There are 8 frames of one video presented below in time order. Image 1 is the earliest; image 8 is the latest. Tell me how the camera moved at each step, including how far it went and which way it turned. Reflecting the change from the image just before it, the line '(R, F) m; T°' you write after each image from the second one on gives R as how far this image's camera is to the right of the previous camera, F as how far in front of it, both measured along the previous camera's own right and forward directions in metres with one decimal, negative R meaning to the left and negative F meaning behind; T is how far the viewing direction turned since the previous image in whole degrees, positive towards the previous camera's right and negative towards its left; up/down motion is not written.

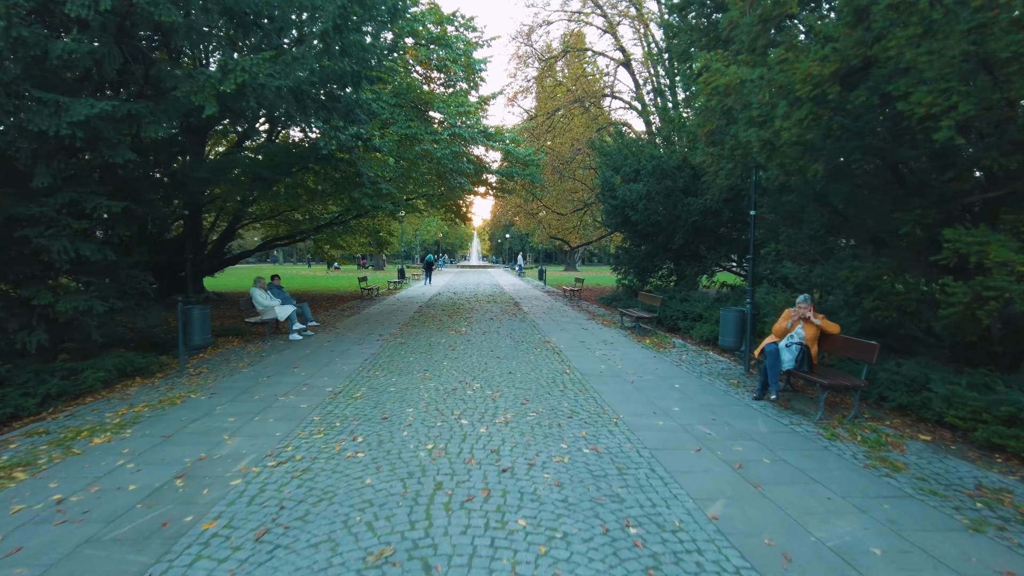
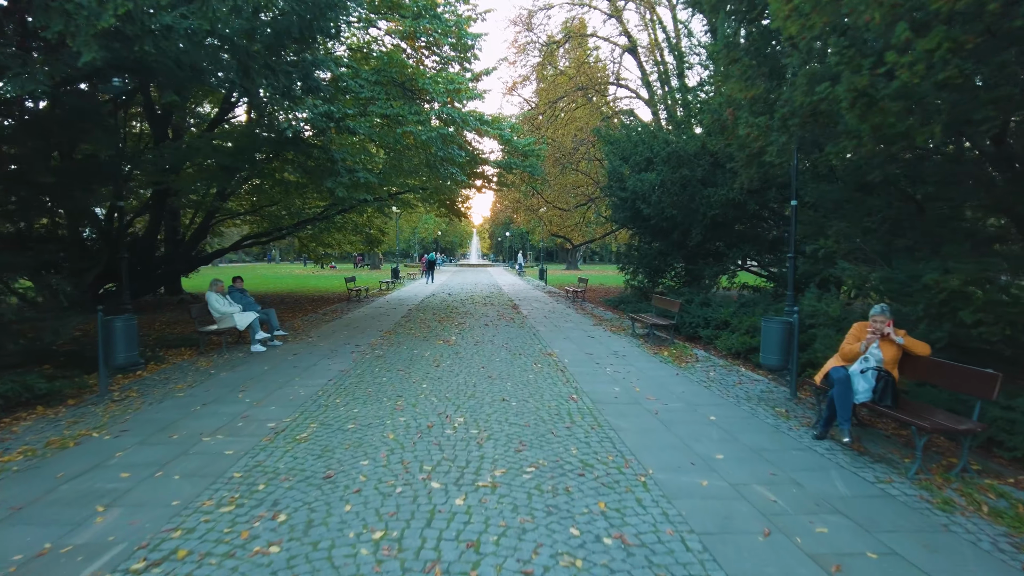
(+0.1, +1.5) m; 0°
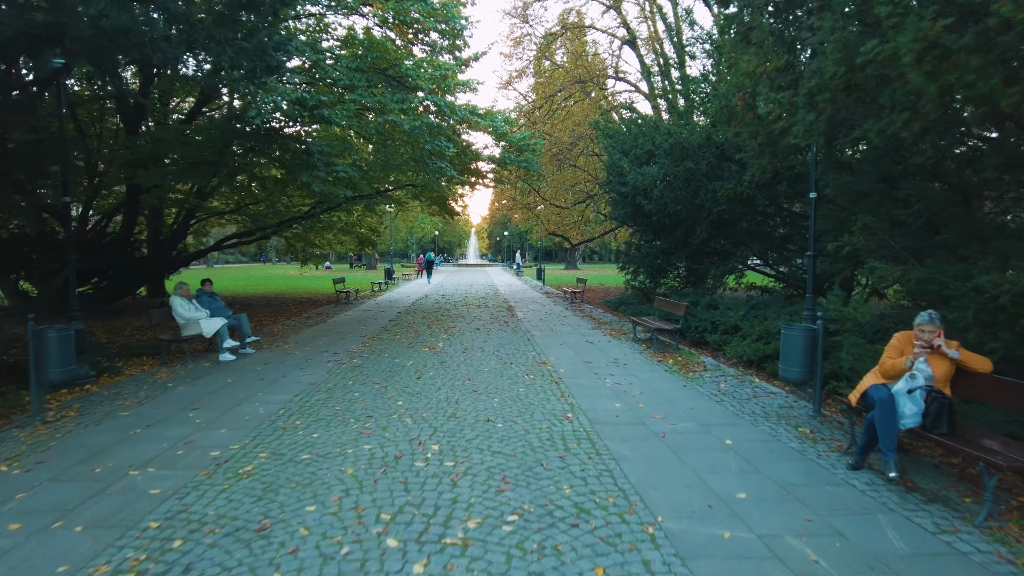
(+0.1, +0.8) m; 0°
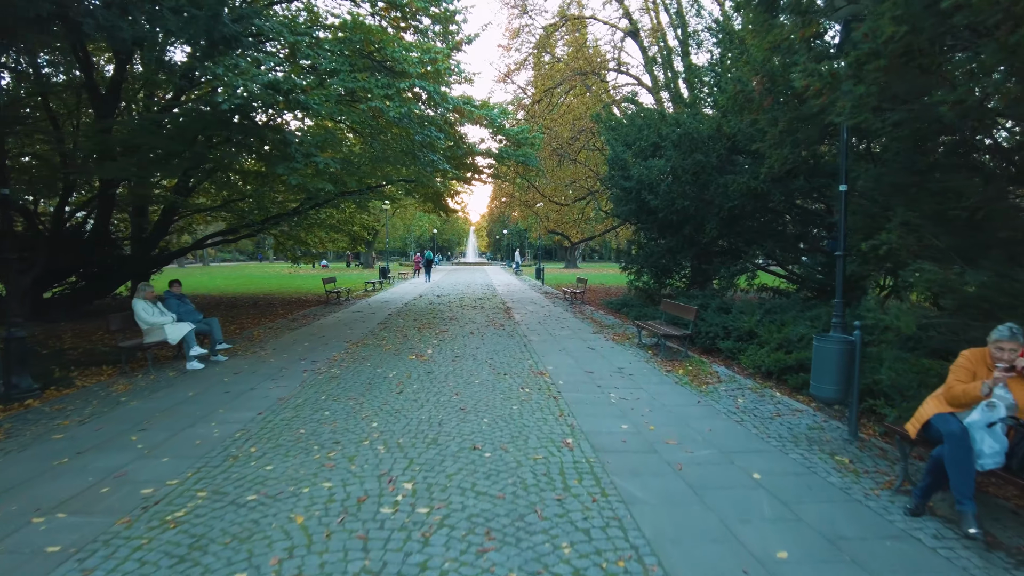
(+0.1, +0.8) m; 0°
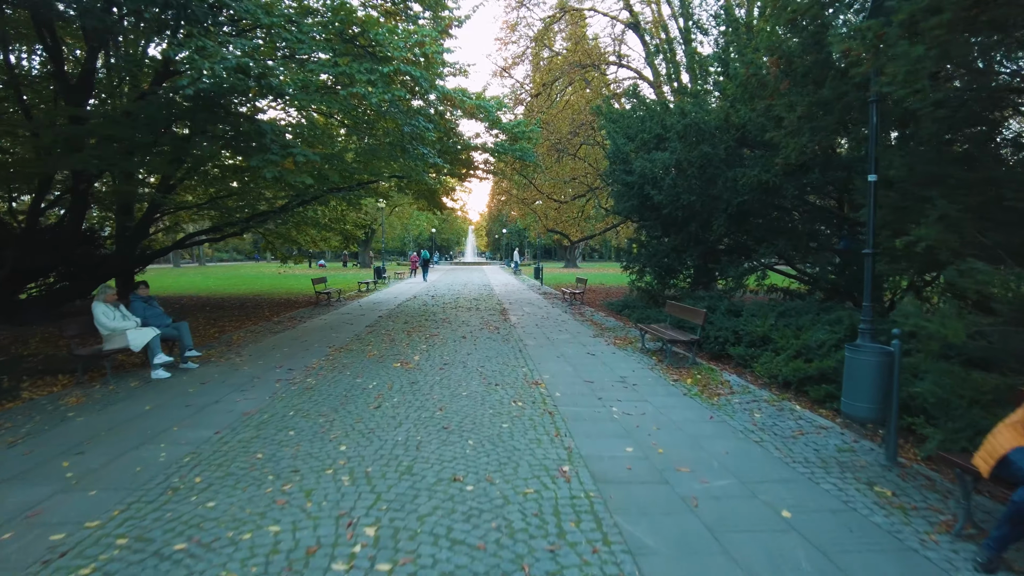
(+0.1, +0.7) m; 0°
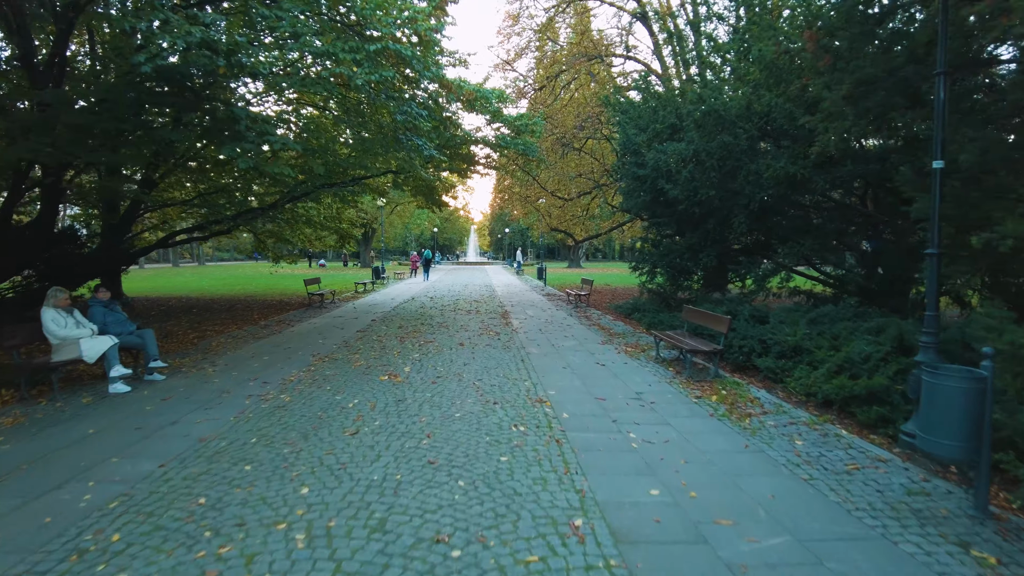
(0.0, +0.8) m; 0°
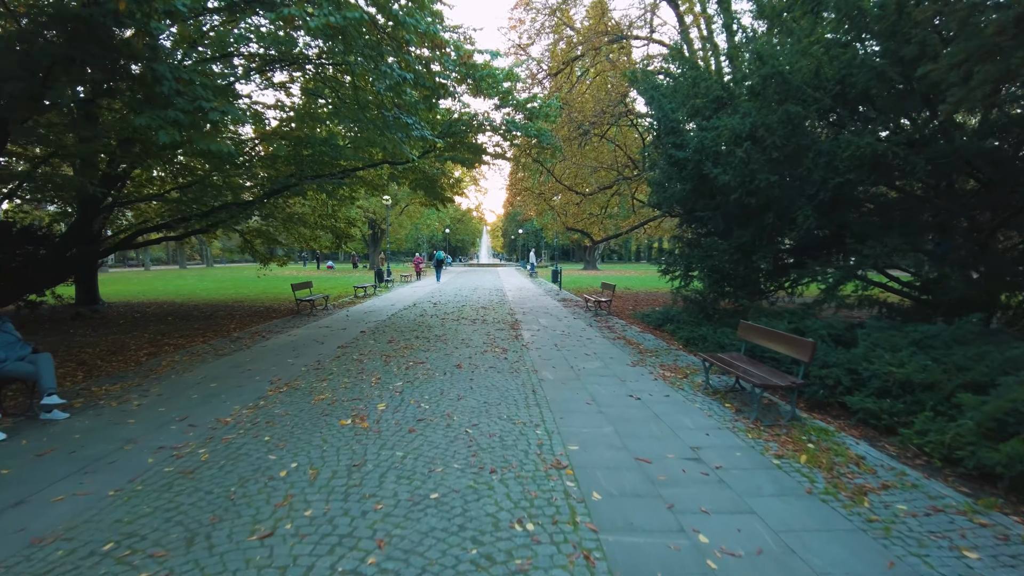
(+0.1, +1.8) m; -1°
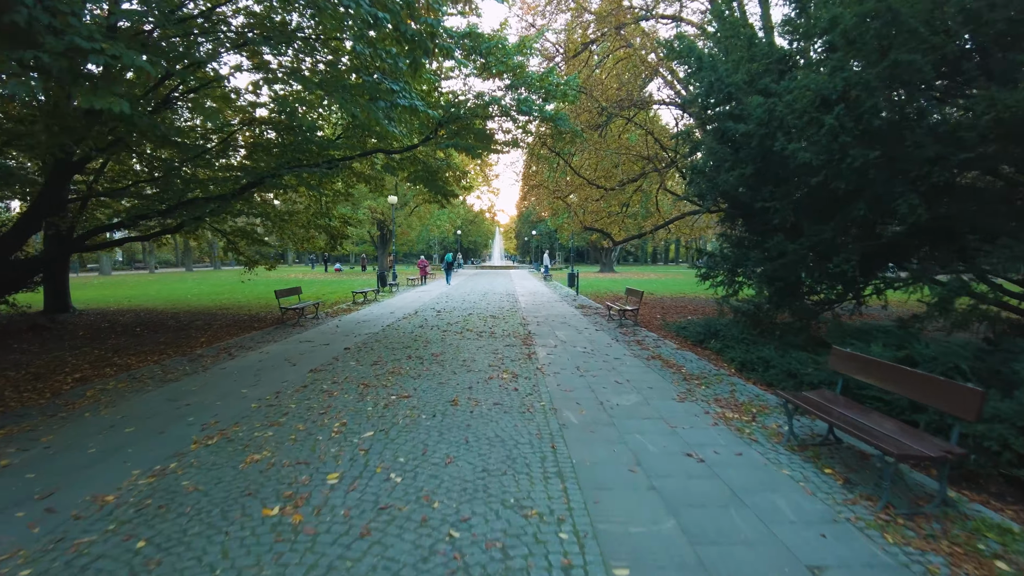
(0.0, +1.8) m; -1°
